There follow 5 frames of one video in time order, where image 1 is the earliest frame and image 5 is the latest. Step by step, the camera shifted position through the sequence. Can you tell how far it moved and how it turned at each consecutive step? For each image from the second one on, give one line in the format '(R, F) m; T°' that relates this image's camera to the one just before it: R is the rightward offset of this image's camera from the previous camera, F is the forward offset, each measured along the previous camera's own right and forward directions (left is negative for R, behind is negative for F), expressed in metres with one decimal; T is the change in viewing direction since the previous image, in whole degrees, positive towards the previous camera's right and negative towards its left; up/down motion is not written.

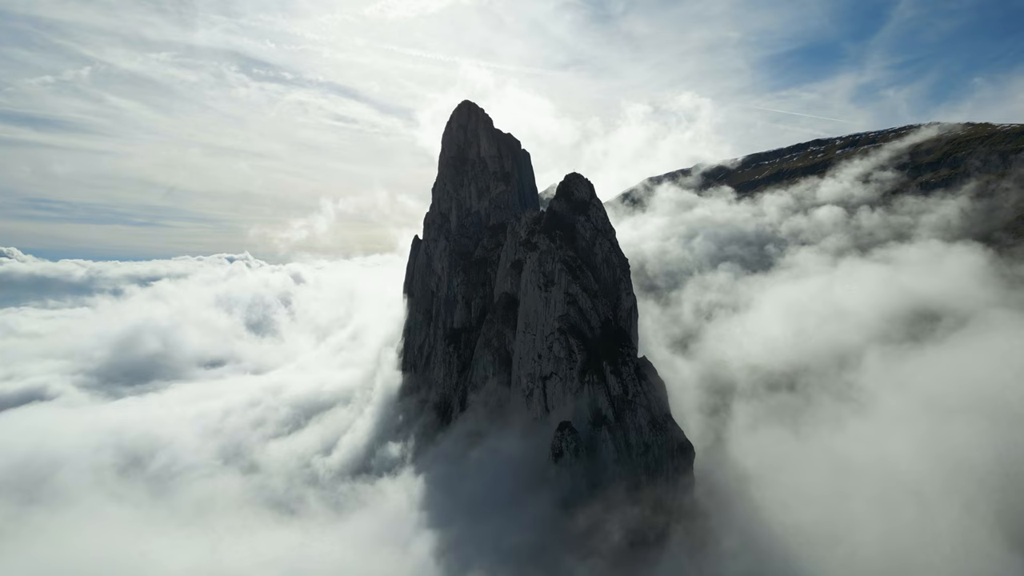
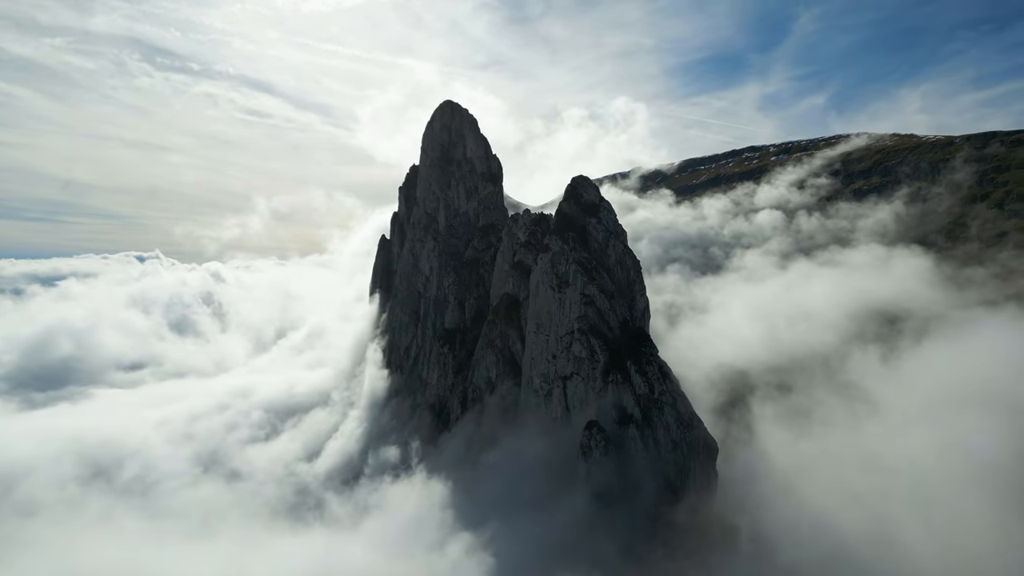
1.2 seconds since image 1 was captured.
(-7.9, +0.2) m; +5°
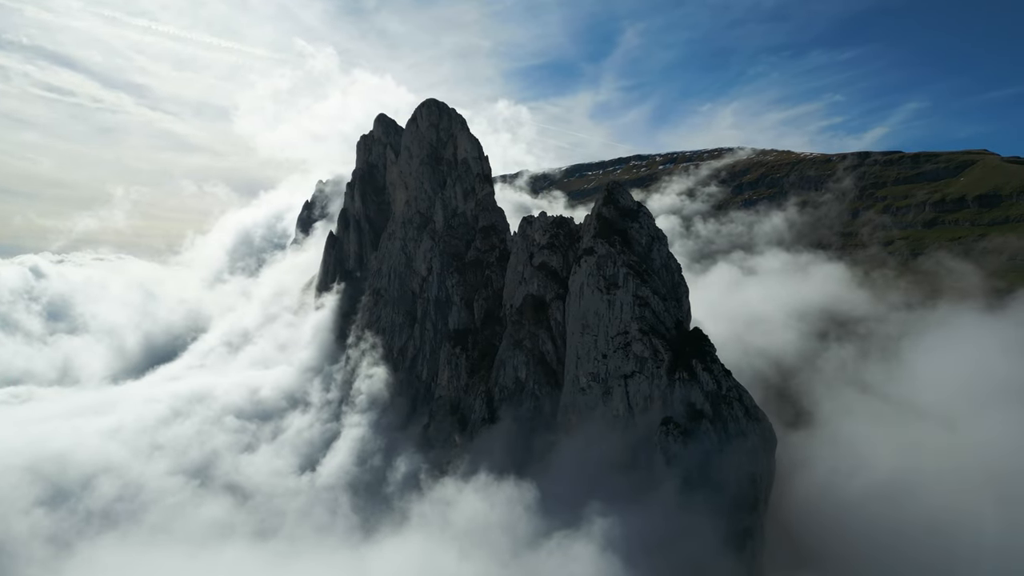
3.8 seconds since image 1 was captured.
(-17.8, +0.6) m; +8°
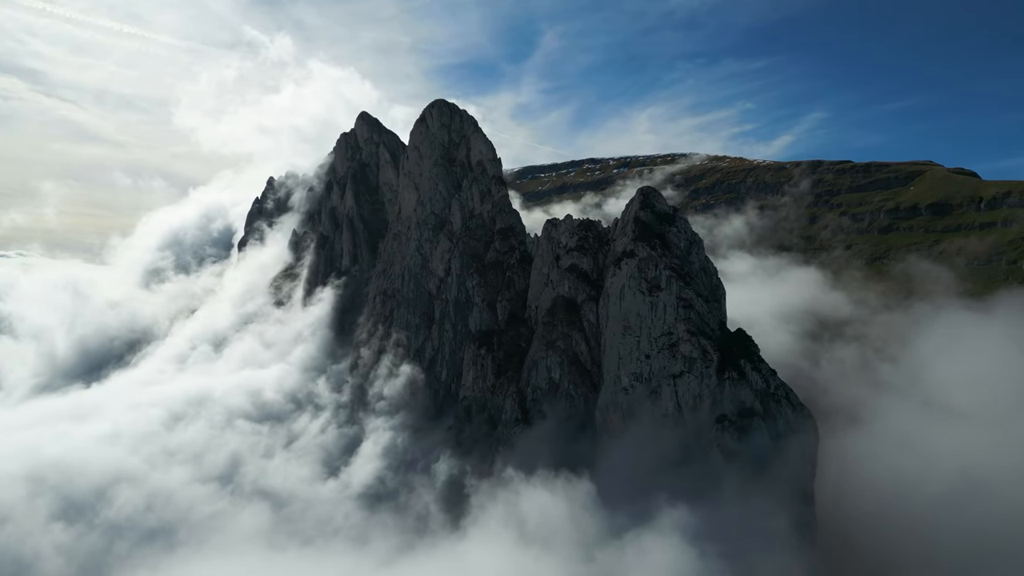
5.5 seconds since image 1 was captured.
(-10.6, -1.0) m; +3°
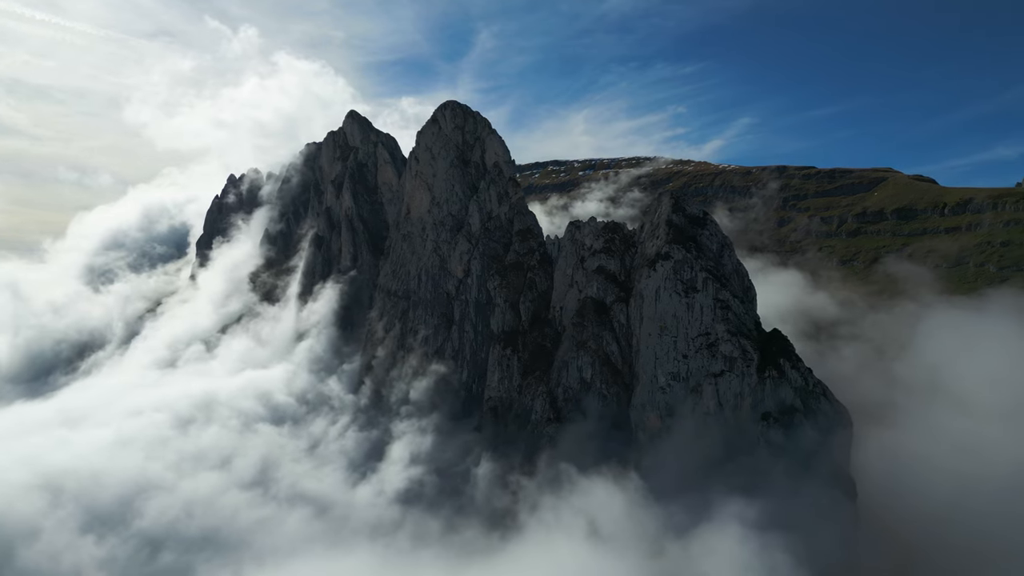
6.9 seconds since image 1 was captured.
(-9.3, -1.4) m; +2°
